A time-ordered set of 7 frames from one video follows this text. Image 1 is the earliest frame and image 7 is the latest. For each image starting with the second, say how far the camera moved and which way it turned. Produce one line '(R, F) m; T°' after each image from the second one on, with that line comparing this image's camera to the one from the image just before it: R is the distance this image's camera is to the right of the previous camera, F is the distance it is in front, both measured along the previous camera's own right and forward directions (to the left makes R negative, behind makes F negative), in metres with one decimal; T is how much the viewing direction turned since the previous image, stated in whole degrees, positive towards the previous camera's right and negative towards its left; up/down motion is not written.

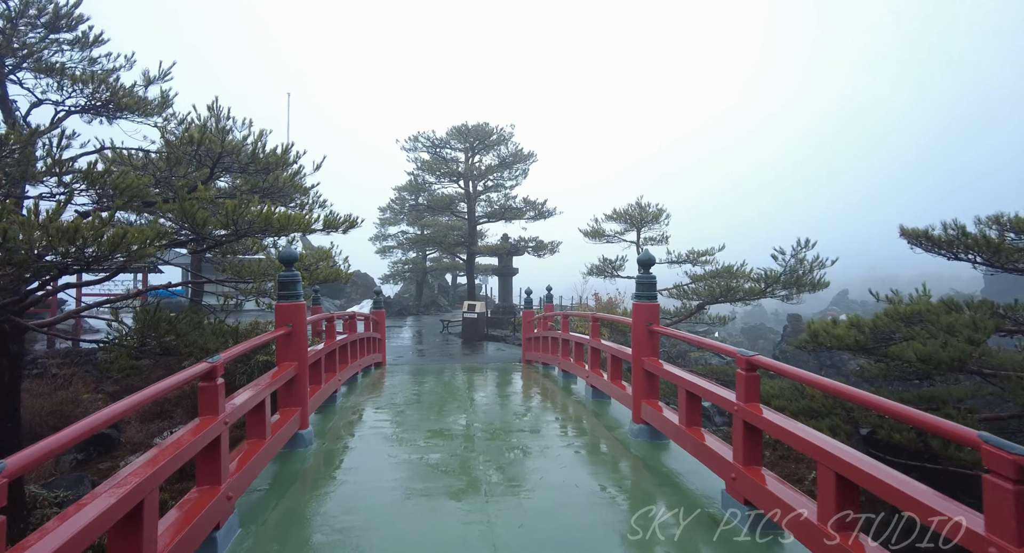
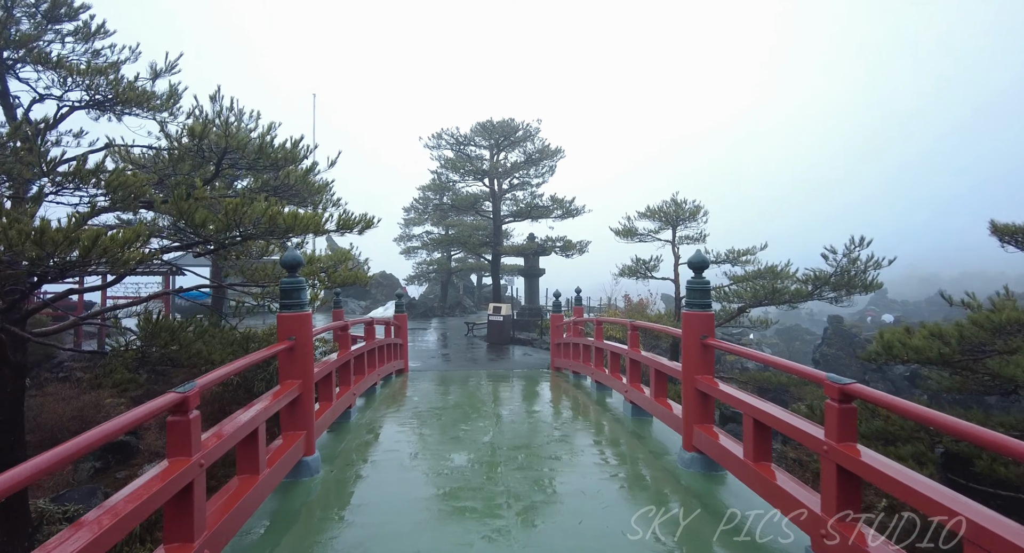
(0.0, +0.5) m; -3°
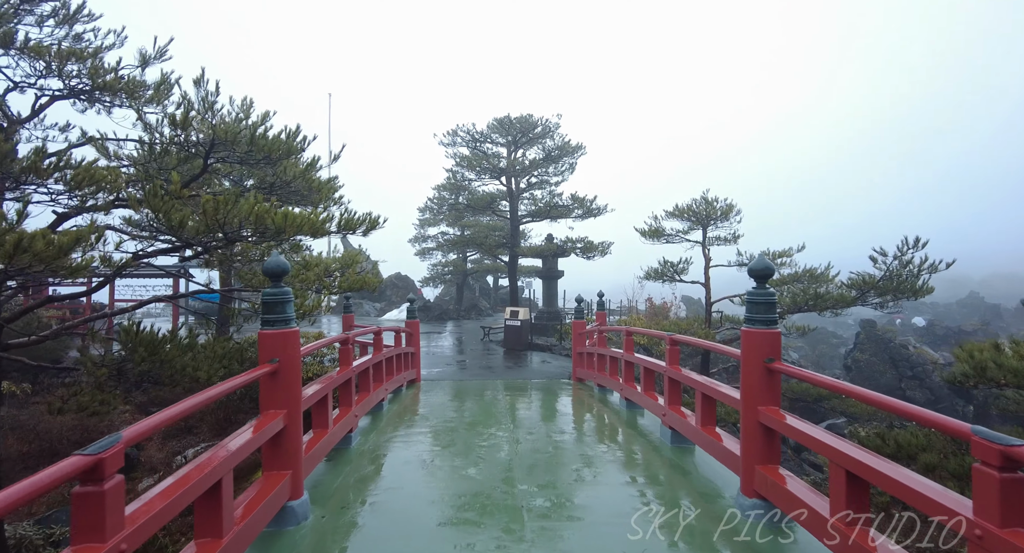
(-0.1, +0.6) m; -2°
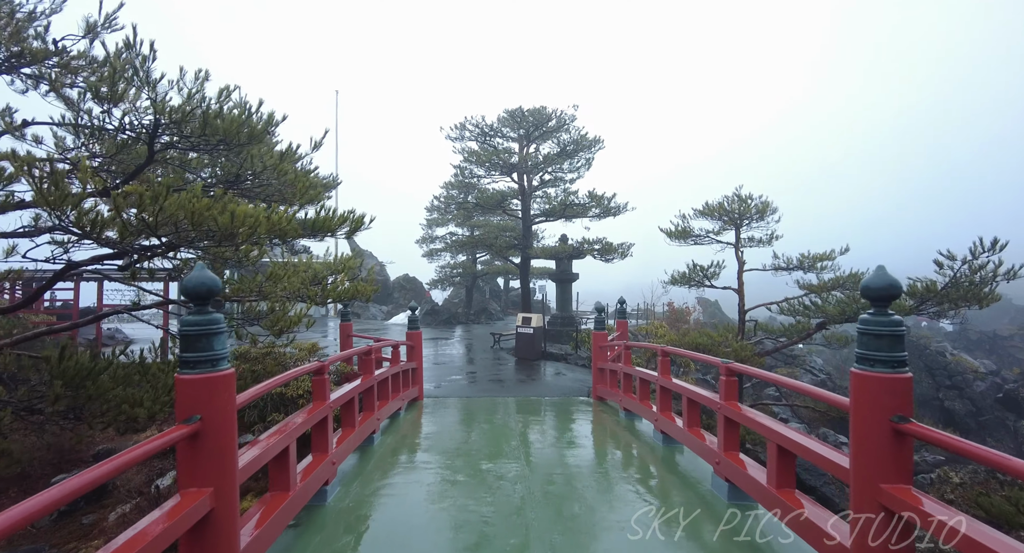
(0.0, +0.8) m; -1°
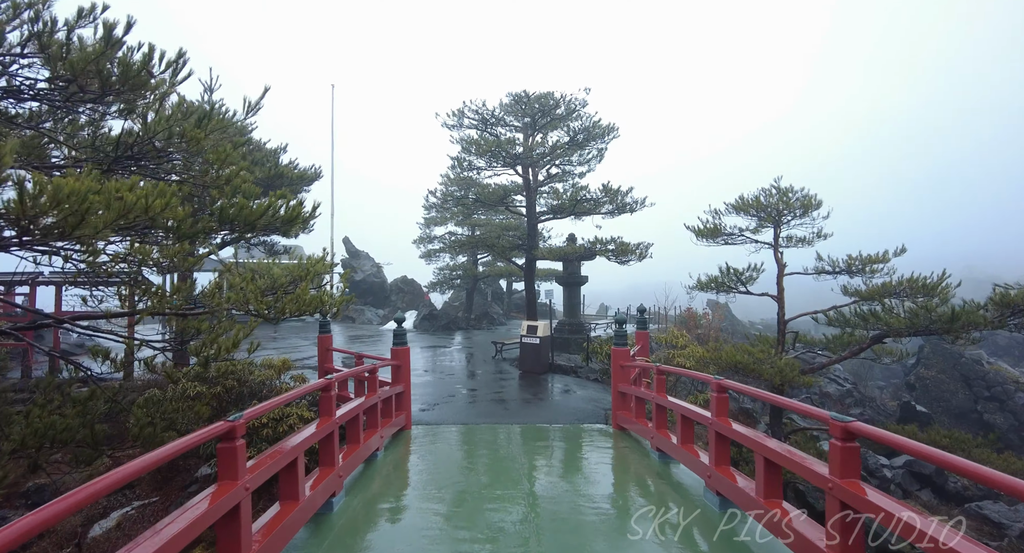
(0.0, +1.2) m; 0°
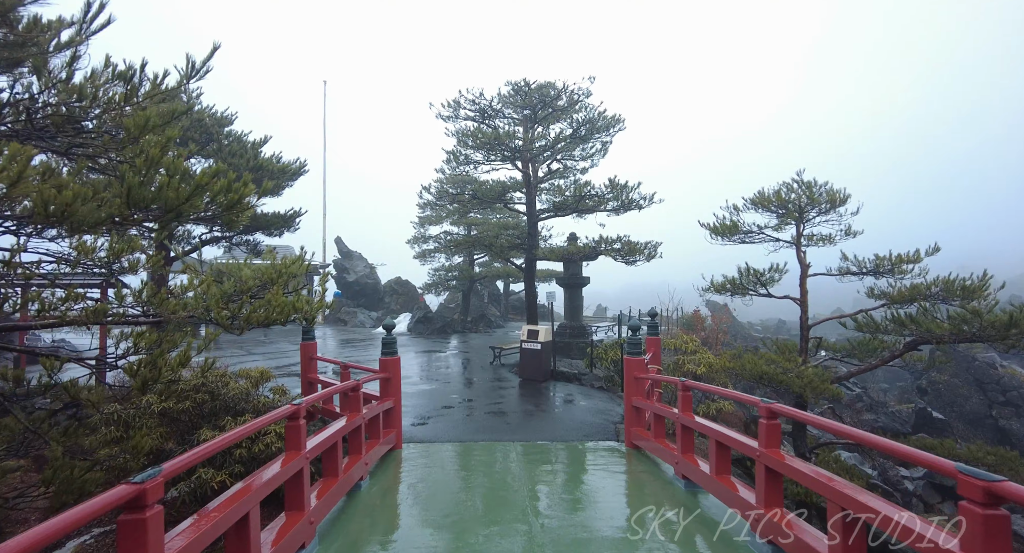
(-0.1, +0.6) m; 0°
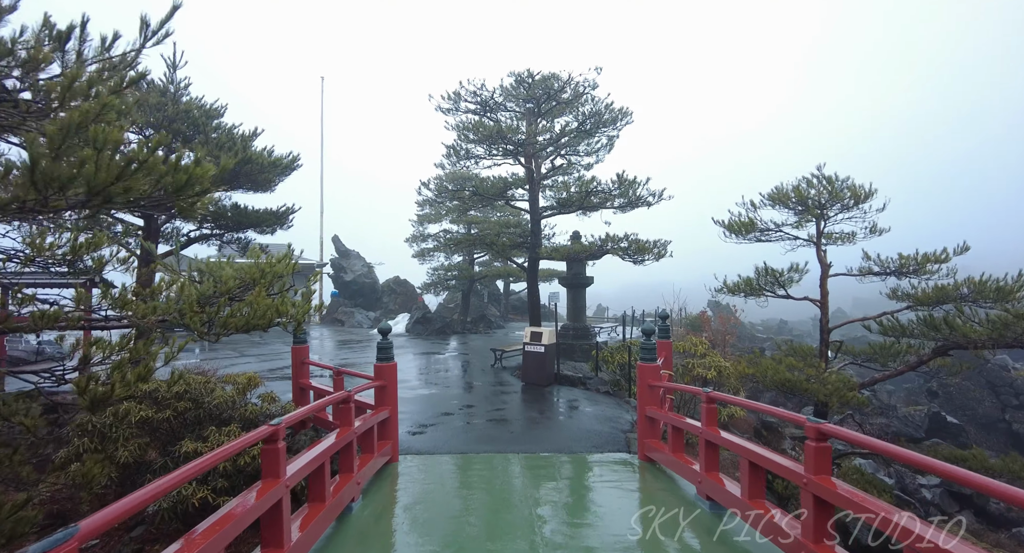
(-0.1, +0.4) m; 0°
